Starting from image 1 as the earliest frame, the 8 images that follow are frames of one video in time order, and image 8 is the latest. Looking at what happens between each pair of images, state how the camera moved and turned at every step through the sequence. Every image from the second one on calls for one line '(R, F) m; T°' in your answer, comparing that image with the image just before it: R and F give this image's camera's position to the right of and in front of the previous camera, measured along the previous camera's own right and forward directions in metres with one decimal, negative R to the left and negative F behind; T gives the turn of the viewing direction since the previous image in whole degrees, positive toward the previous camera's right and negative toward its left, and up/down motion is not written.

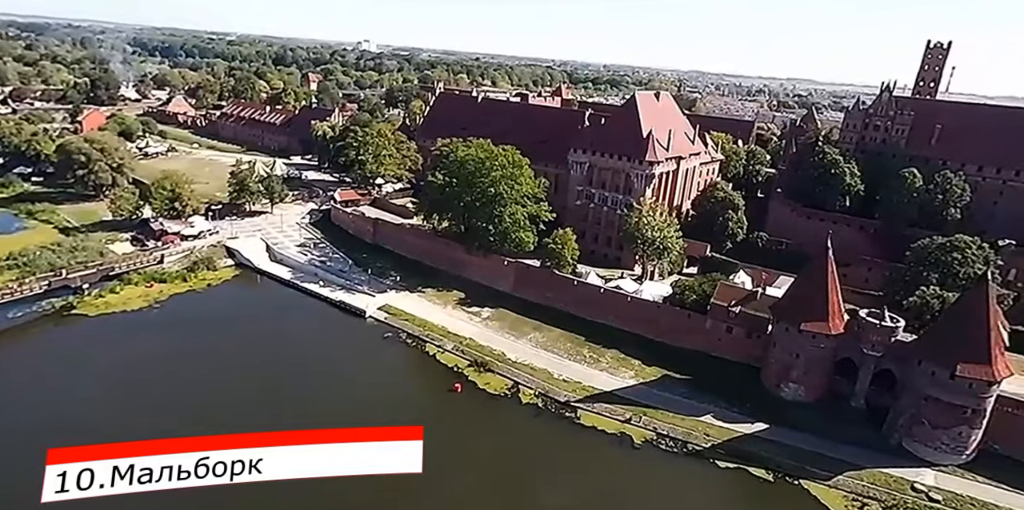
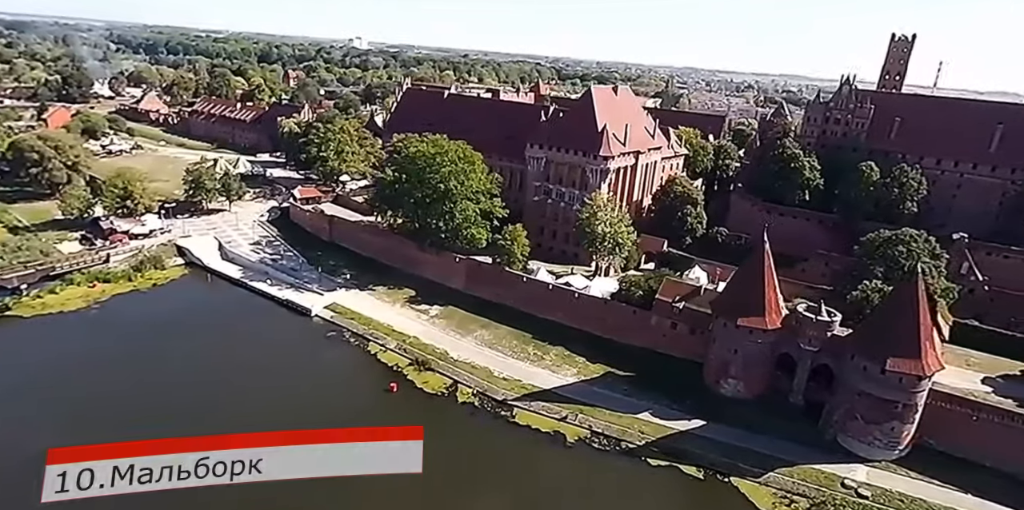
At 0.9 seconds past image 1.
(+2.5, +0.5) m; +1°
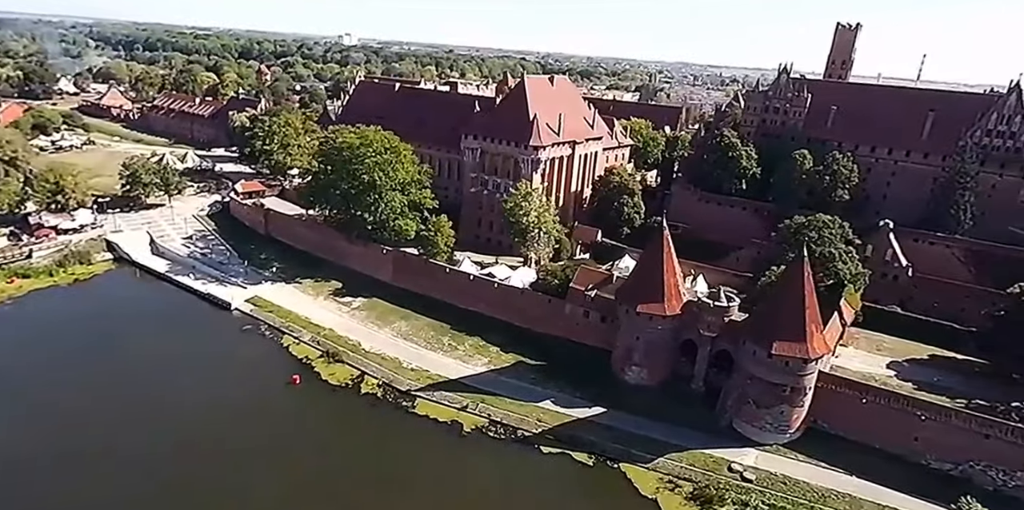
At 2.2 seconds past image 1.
(+3.9, +0.2) m; +1°
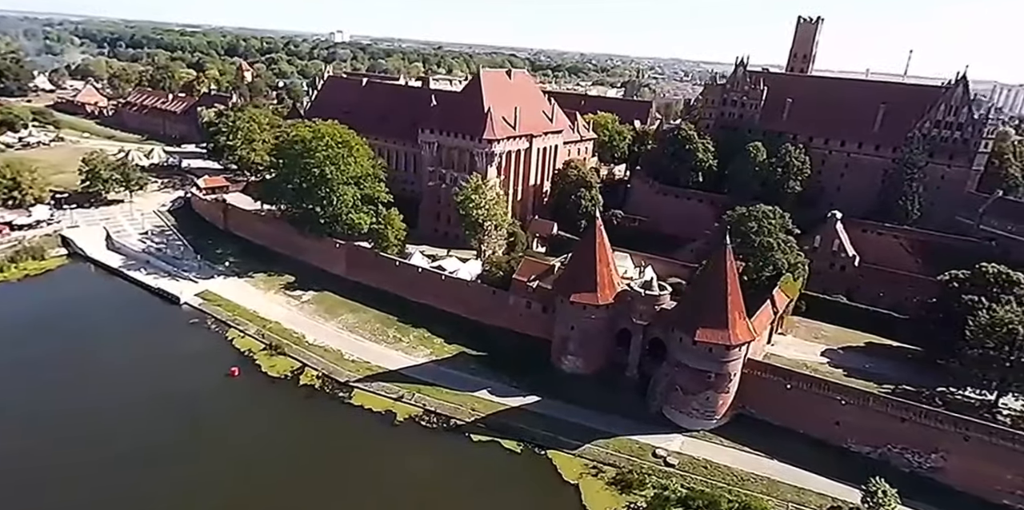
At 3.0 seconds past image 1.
(+2.5, -0.2) m; +1°
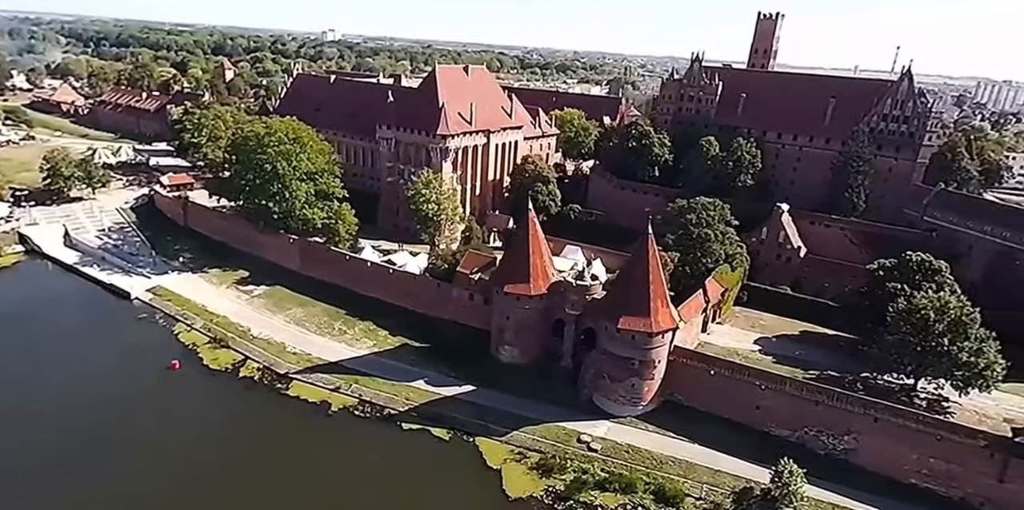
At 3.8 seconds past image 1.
(+2.6, -0.5) m; +1°
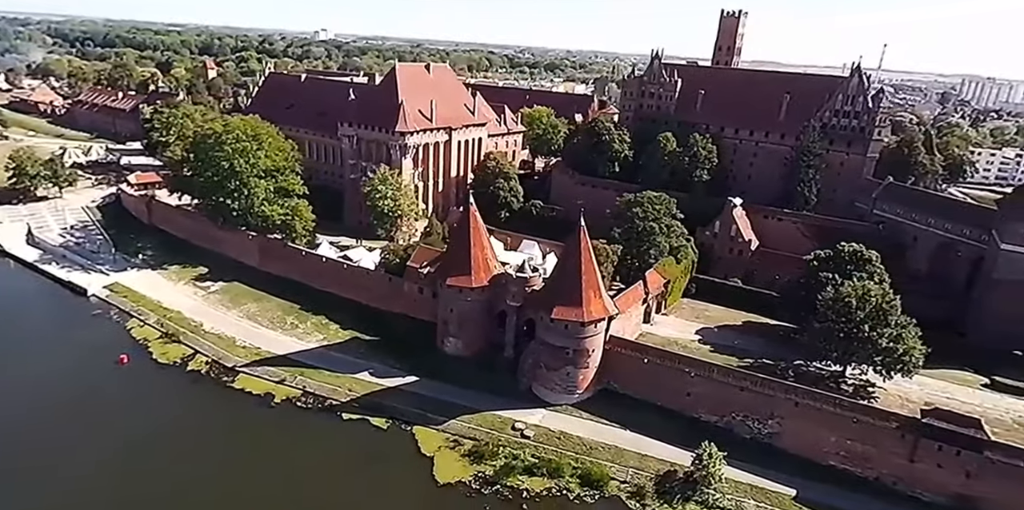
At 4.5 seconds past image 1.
(+2.3, -0.5) m; +1°
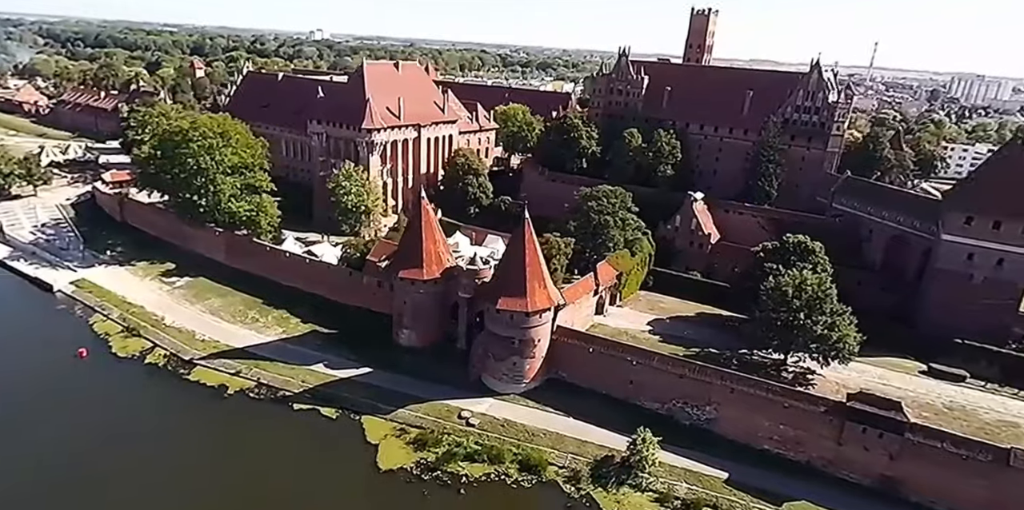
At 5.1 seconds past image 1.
(+2.0, -0.5) m; 0°
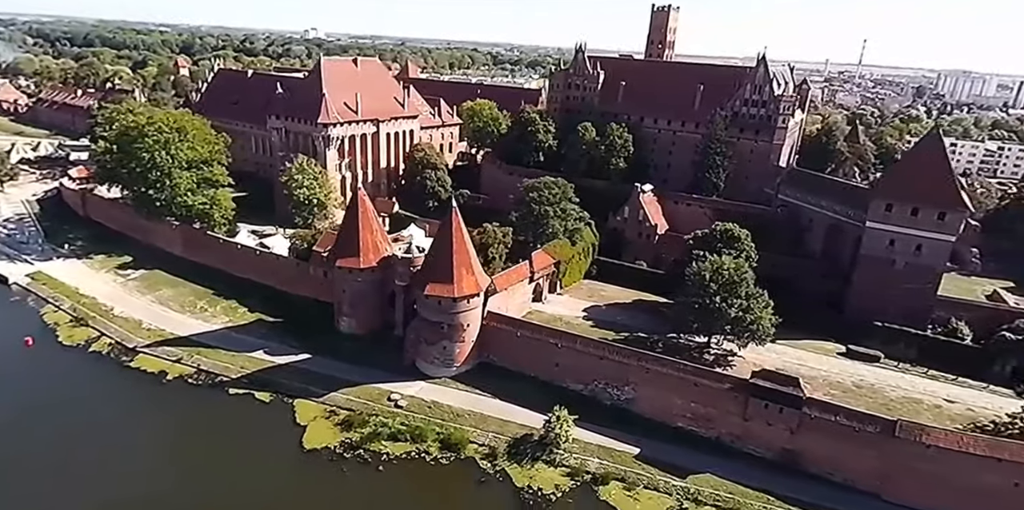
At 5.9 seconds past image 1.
(+2.8, -0.8) m; 0°
